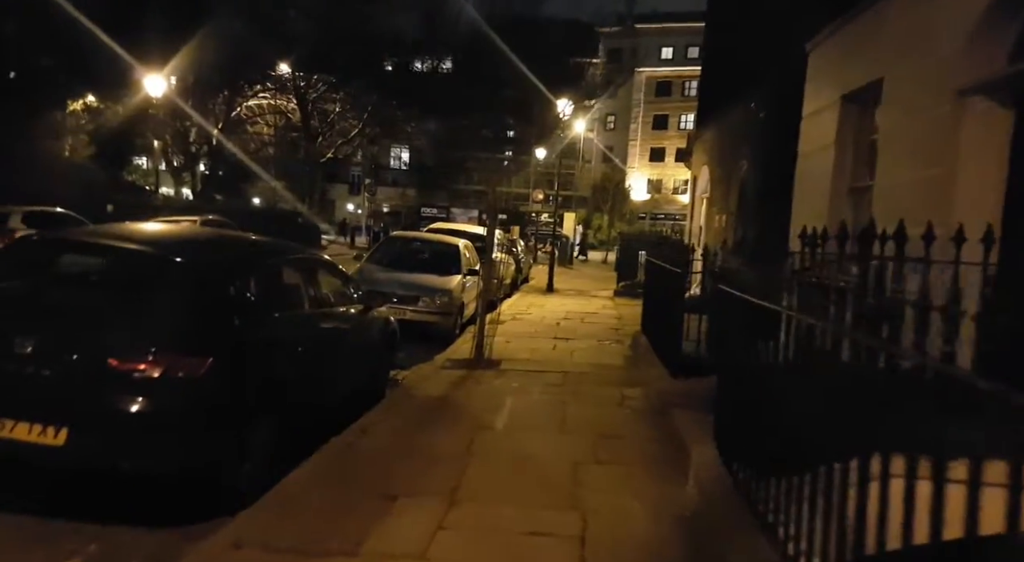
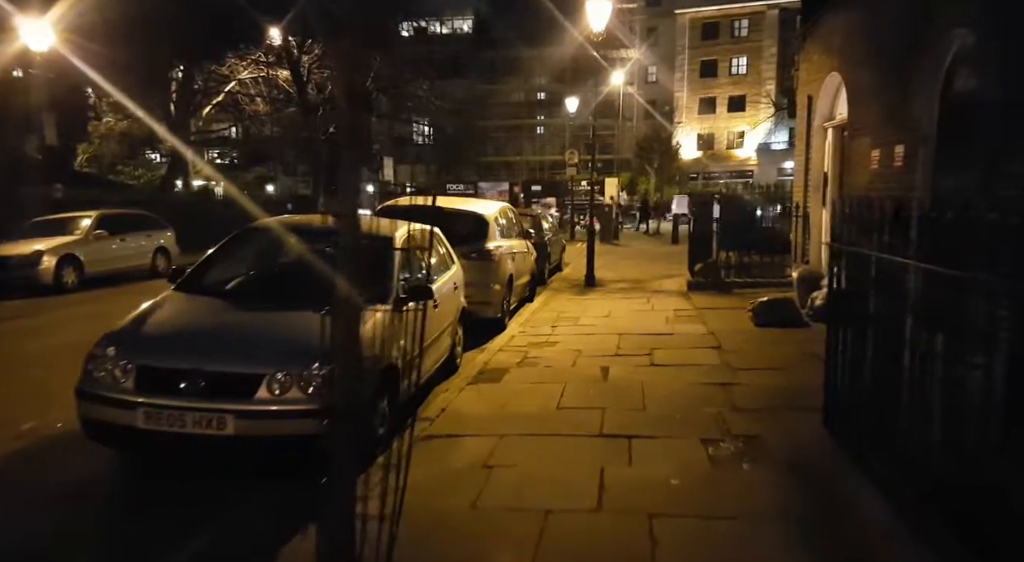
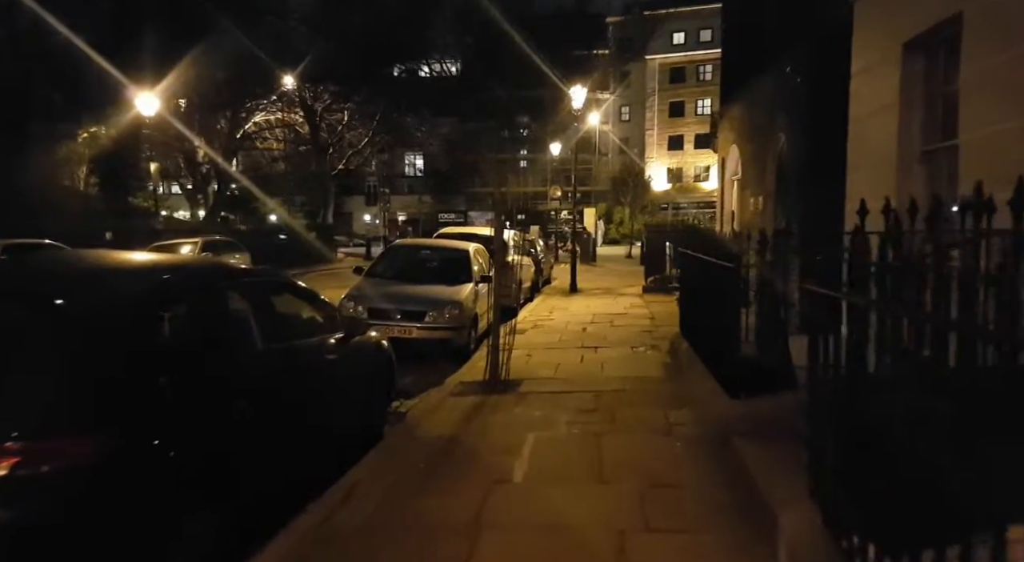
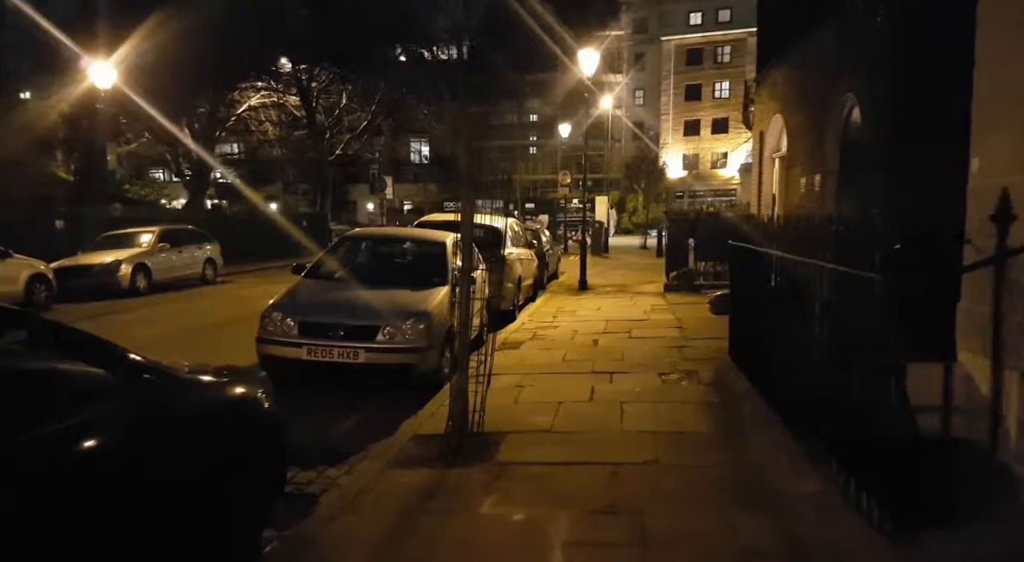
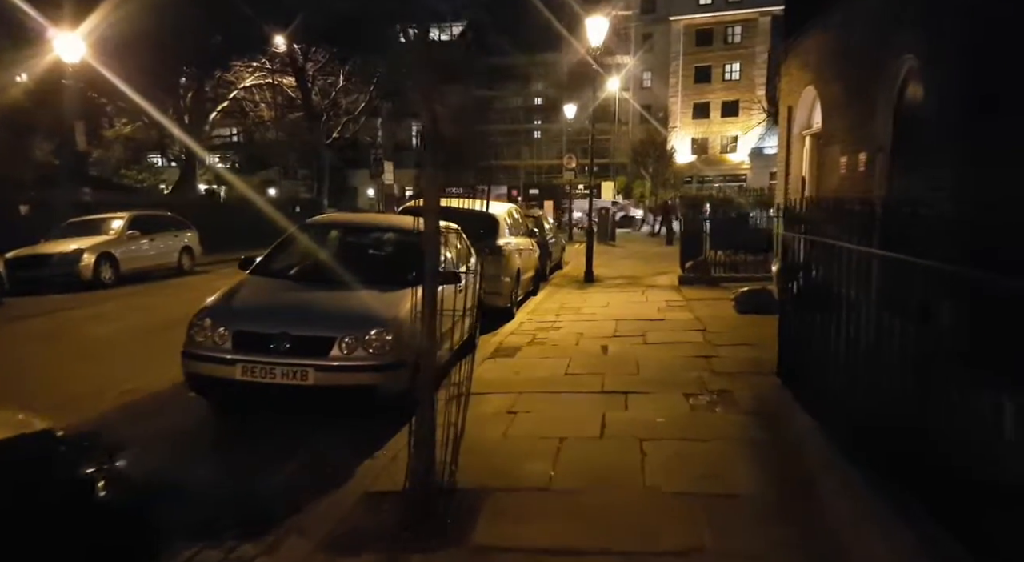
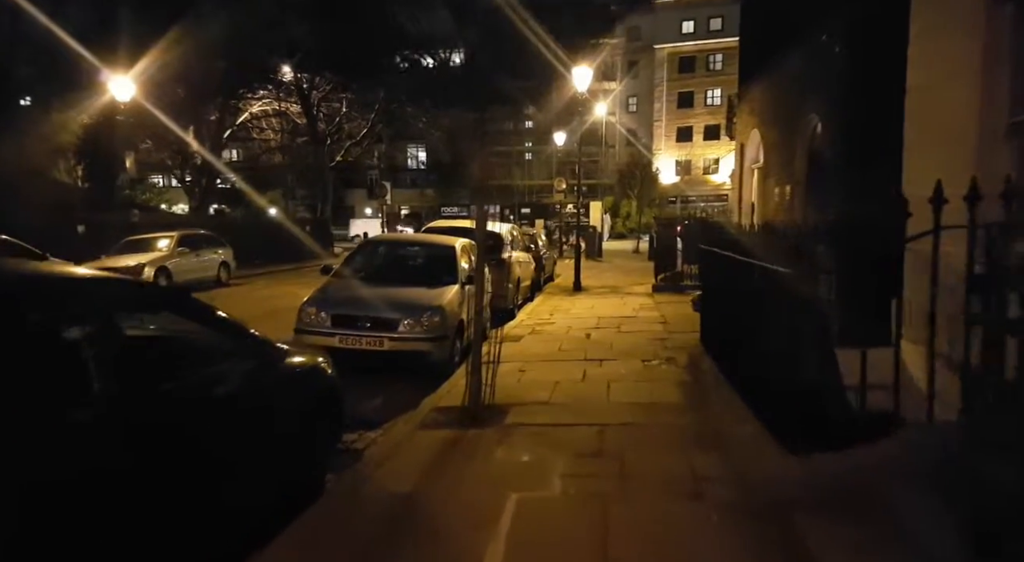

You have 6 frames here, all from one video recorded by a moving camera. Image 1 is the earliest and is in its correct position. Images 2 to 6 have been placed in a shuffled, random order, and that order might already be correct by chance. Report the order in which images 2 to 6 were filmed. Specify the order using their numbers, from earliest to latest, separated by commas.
3, 6, 4, 5, 2
